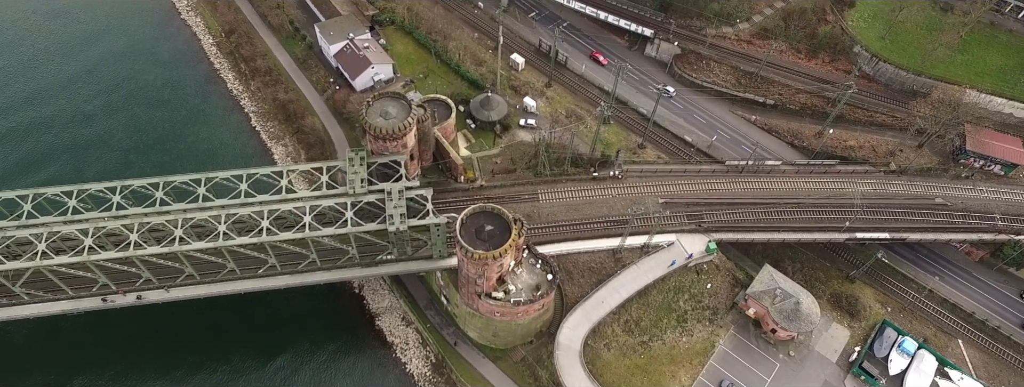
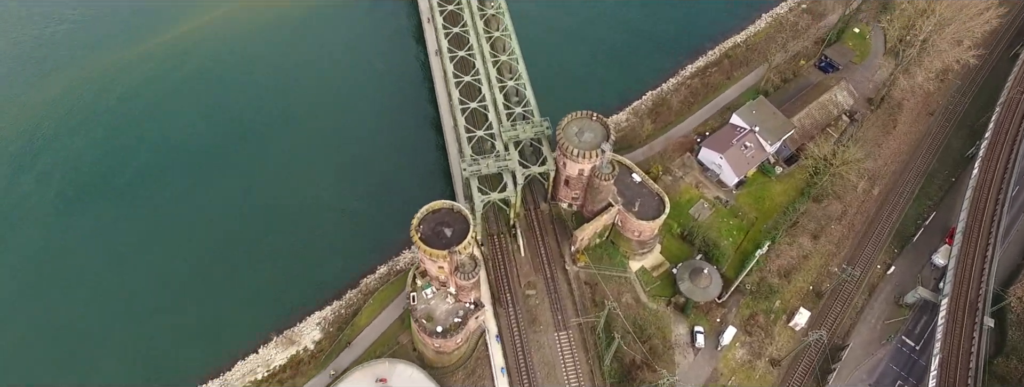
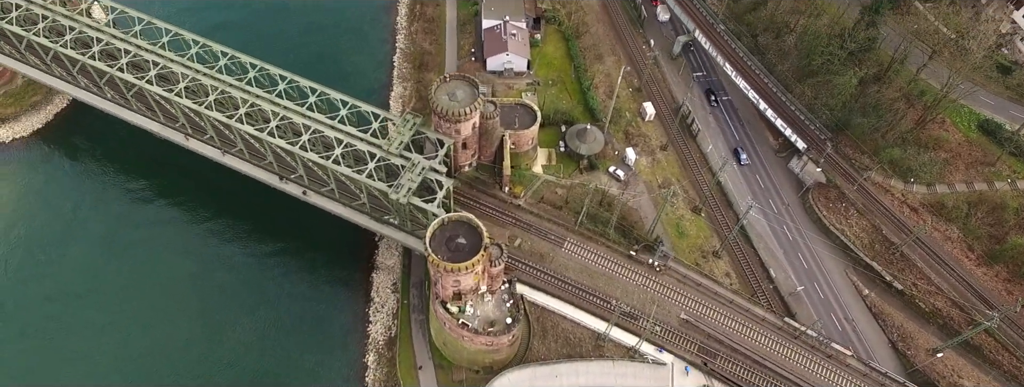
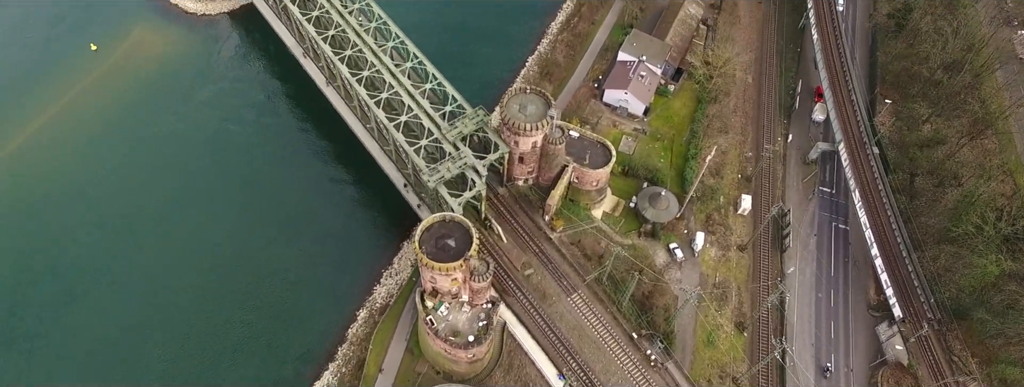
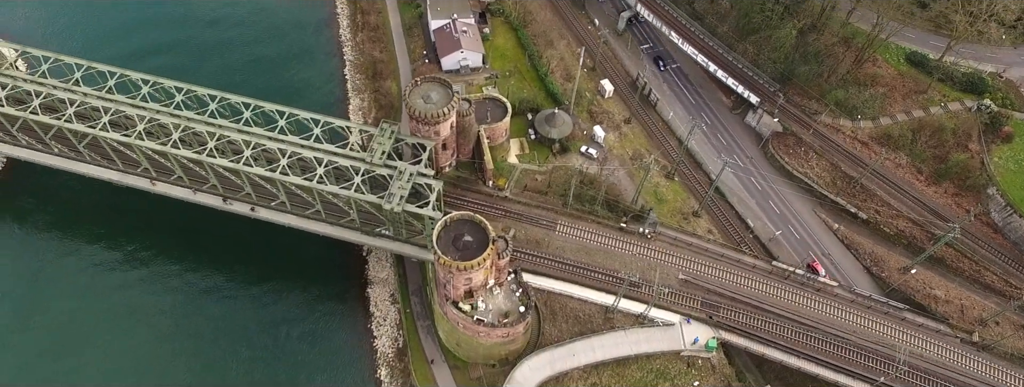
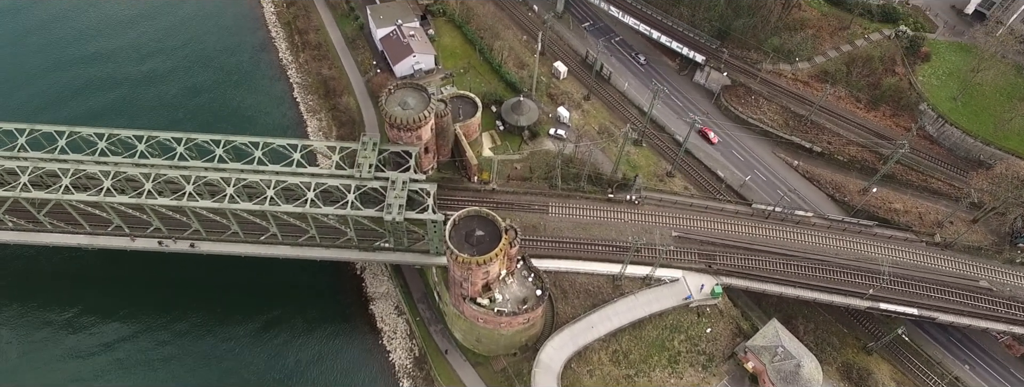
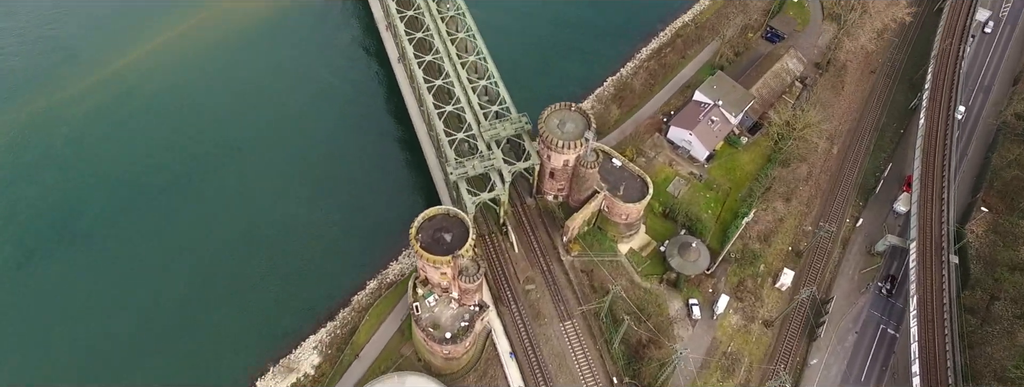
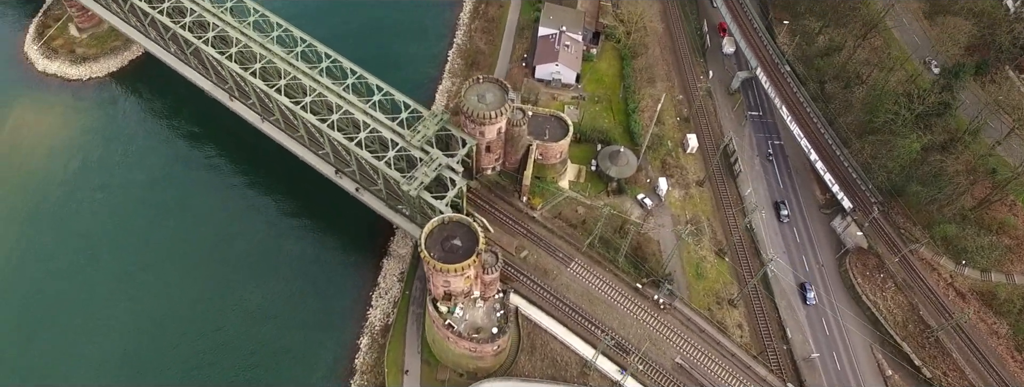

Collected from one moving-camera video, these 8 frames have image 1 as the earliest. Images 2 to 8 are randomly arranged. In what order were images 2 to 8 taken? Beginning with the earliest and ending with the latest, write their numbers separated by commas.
6, 5, 3, 8, 4, 7, 2
